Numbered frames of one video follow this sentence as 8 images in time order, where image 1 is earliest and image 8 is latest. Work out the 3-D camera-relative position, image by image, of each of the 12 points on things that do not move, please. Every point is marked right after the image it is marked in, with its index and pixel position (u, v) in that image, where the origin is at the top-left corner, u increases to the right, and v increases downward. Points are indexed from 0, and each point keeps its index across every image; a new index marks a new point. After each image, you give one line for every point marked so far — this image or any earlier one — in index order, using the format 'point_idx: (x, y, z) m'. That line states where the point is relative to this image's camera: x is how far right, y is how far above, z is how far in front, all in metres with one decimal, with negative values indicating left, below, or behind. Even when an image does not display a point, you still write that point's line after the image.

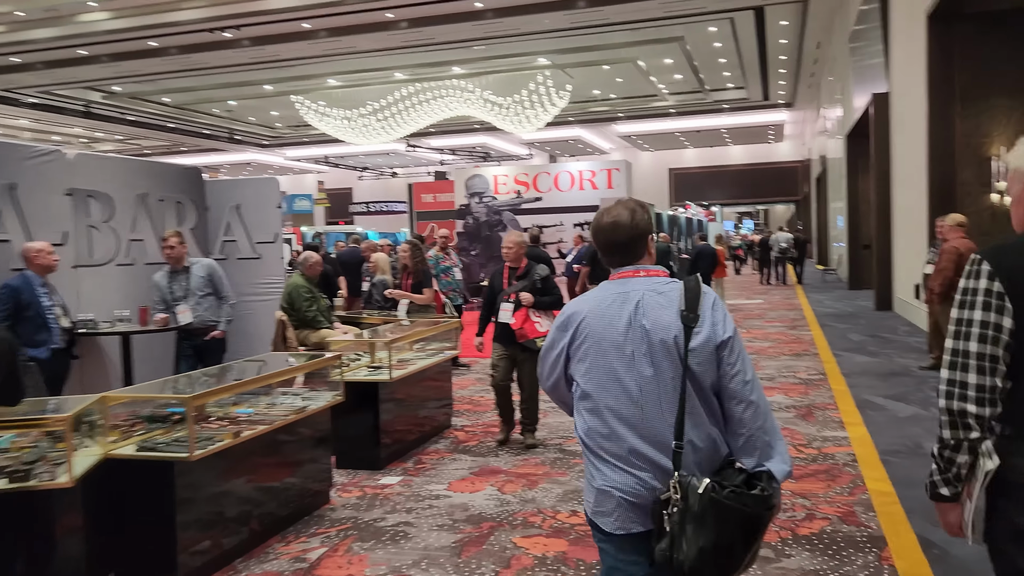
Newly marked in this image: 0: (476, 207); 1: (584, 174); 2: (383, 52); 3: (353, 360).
0: (-0.6, +1.4, +14.0) m
1: (+1.2, +1.9, +13.6) m
2: (-2.7, +5.1, +17.6) m
3: (-0.9, -0.4, +4.7) m
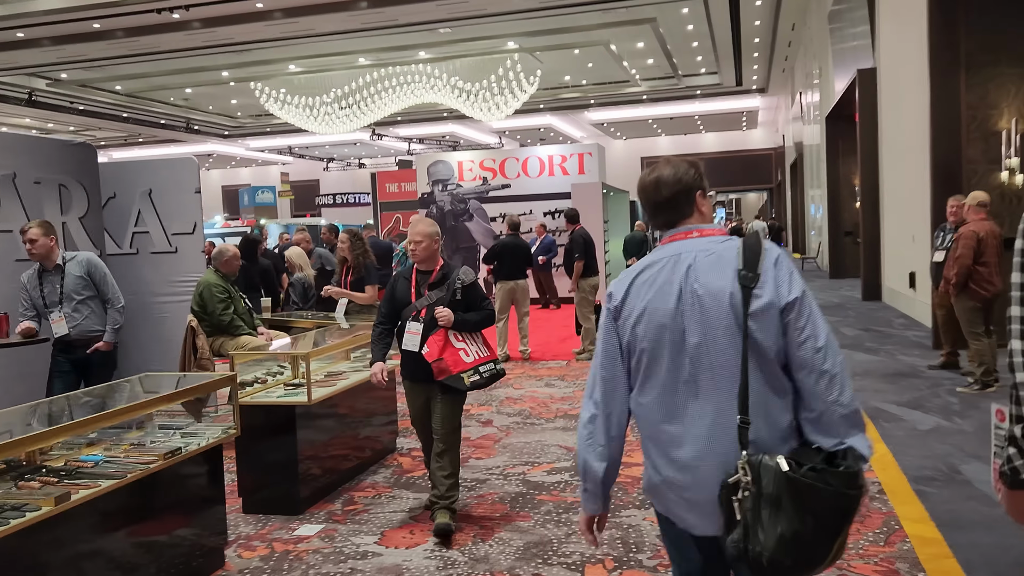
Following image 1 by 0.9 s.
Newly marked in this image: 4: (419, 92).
0: (-1.2, +1.5, +13.2) m
1: (+0.7, +2.1, +12.8) m
2: (-3.4, +5.2, +16.7) m
3: (-1.2, -0.4, +3.9) m
4: (-2.1, +4.4, +17.9) m
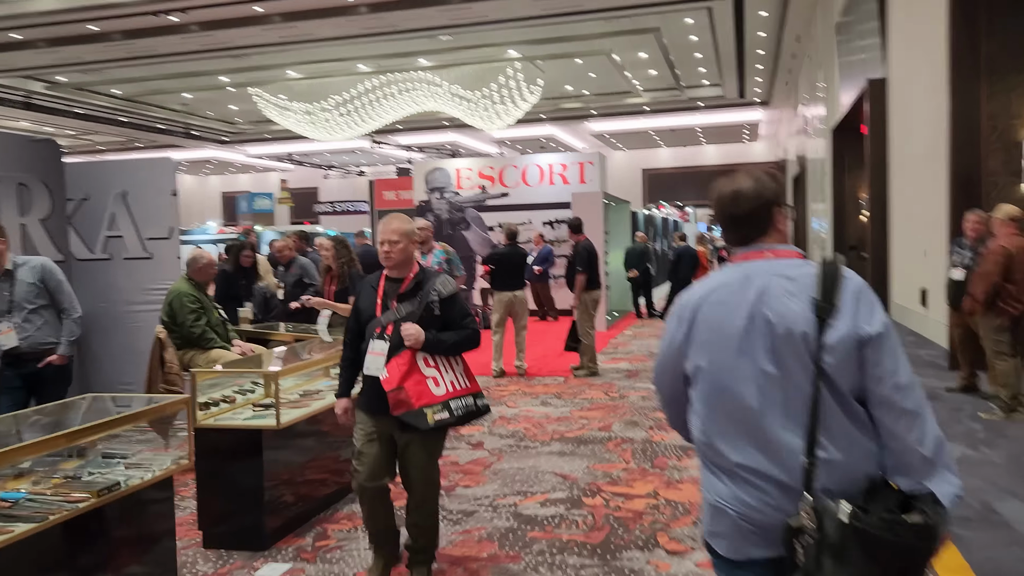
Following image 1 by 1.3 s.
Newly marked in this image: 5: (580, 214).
0: (-1.2, +1.4, +12.9) m
1: (+0.7, +1.9, +12.5) m
2: (-3.4, +5.0, +16.4) m
3: (-1.2, -0.5, +3.6) m
4: (-2.0, +4.2, +17.7) m
5: (+0.8, +1.0, +10.6) m
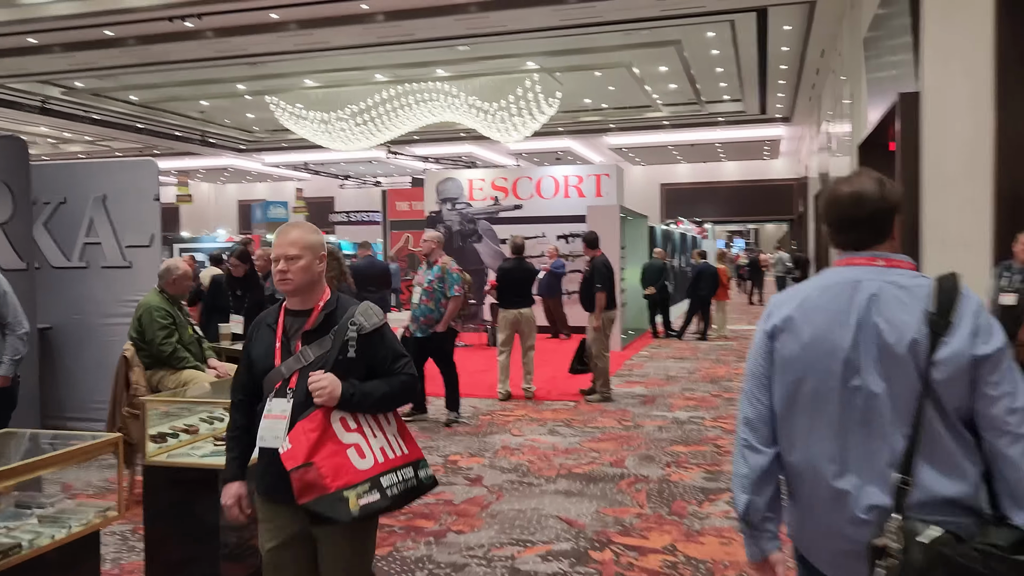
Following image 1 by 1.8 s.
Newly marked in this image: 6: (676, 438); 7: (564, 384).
0: (-1.0, +1.1, +12.5) m
1: (+0.9, +1.6, +12.1) m
2: (-3.0, +4.8, +16.1) m
3: (-1.2, -0.5, +3.2) m
4: (-1.7, +3.9, +17.4) m
5: (+1.0, +0.8, +10.2) m
6: (+1.0, -0.9, +5.0) m
7: (+0.4, -0.8, +7.0) m
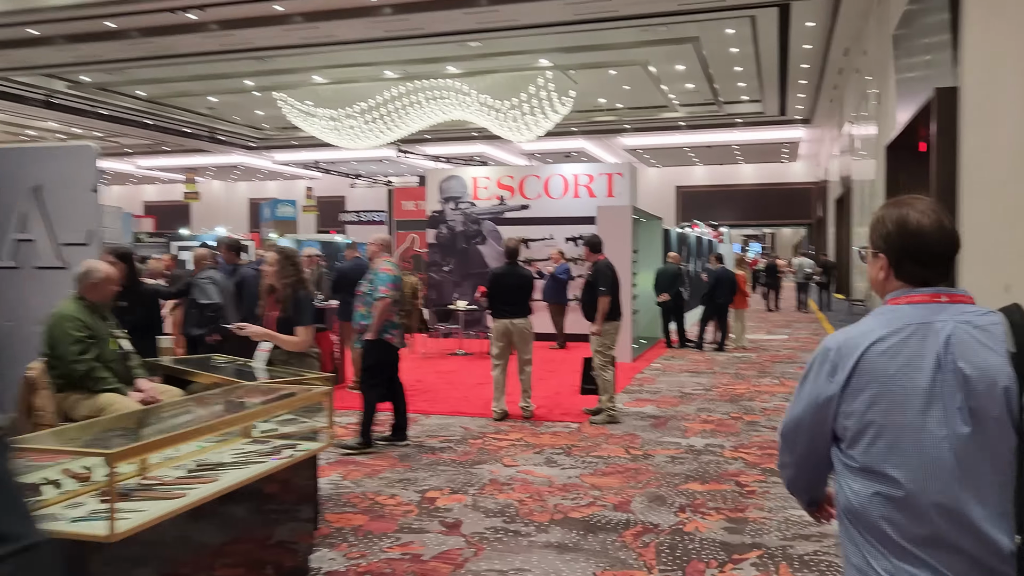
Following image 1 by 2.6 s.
0: (-0.9, +1.1, +11.9) m
1: (+1.0, +1.6, +11.5) m
2: (-2.8, +4.7, +15.6) m
3: (-1.3, -0.6, +2.5) m
4: (-1.5, +3.8, +16.8) m
5: (+1.1, +0.7, +9.5) m
6: (+1.0, -1.0, +4.3) m
7: (+0.4, -0.9, +6.4) m
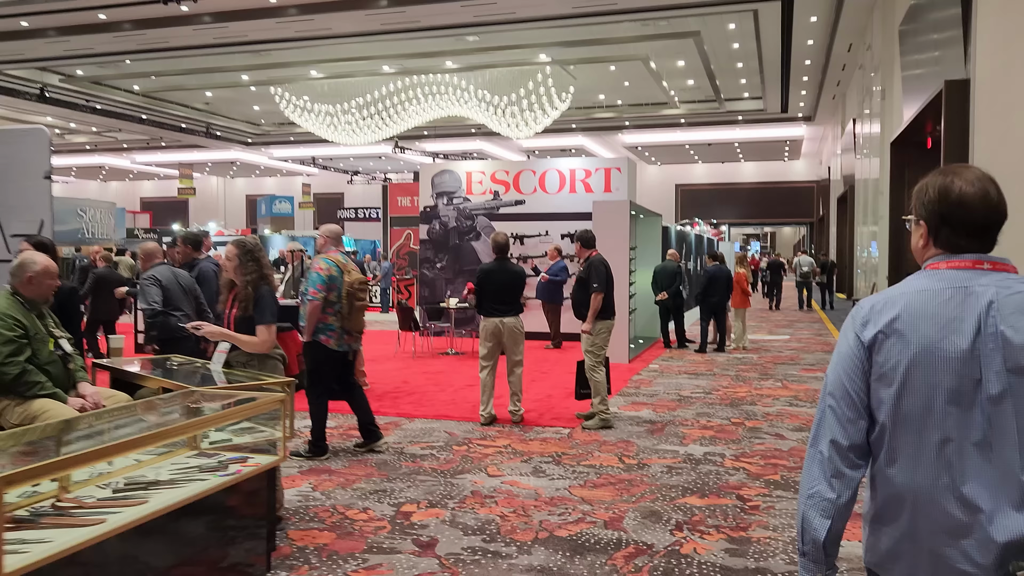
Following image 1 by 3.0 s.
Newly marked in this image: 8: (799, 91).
0: (-1.0, +1.1, +11.6) m
1: (+0.9, +1.6, +11.2) m
2: (-2.9, +4.8, +15.2) m
3: (-1.4, -0.5, +2.2) m
4: (-1.5, +3.9, +16.4) m
5: (+1.0, +0.7, +9.2) m
6: (+0.9, -1.0, +4.0) m
7: (+0.3, -0.9, +6.0) m
8: (+7.2, +4.9, +20.0) m
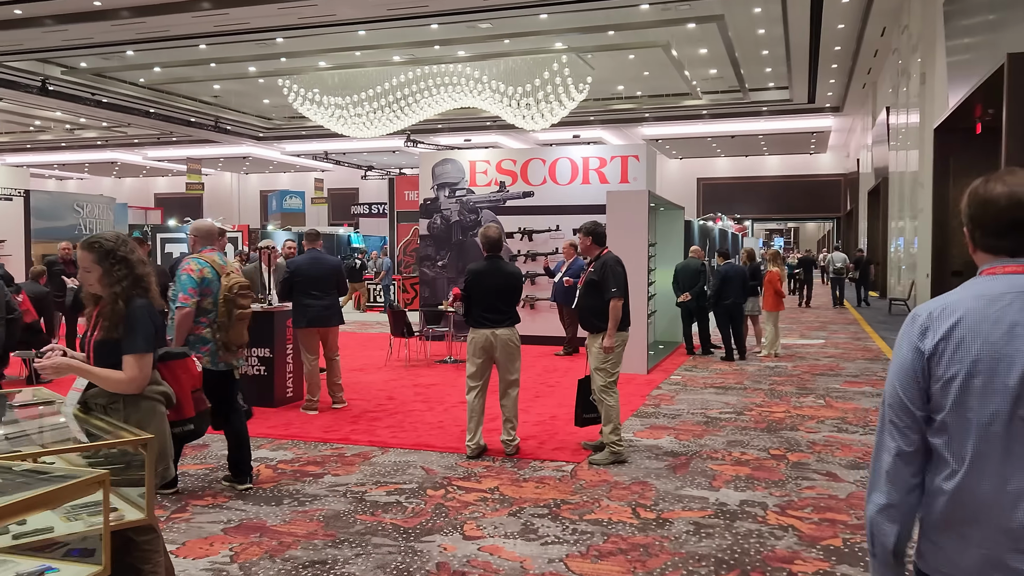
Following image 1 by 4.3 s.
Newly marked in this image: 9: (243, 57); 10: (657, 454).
0: (-0.9, +1.1, +10.6) m
1: (+1.0, +1.6, +10.2) m
2: (-2.7, +4.8, +14.4) m
3: (-1.5, -0.6, +1.3) m
4: (-1.3, +3.9, +15.5) m
5: (+1.0, +0.7, +8.2) m
6: (+0.8, -1.0, +3.1) m
7: (+0.3, -0.9, +5.1) m
8: (+7.5, +5.0, +18.8) m
9: (-6.2, +5.3, +18.1) m
10: (+0.8, -1.0, +4.6) m
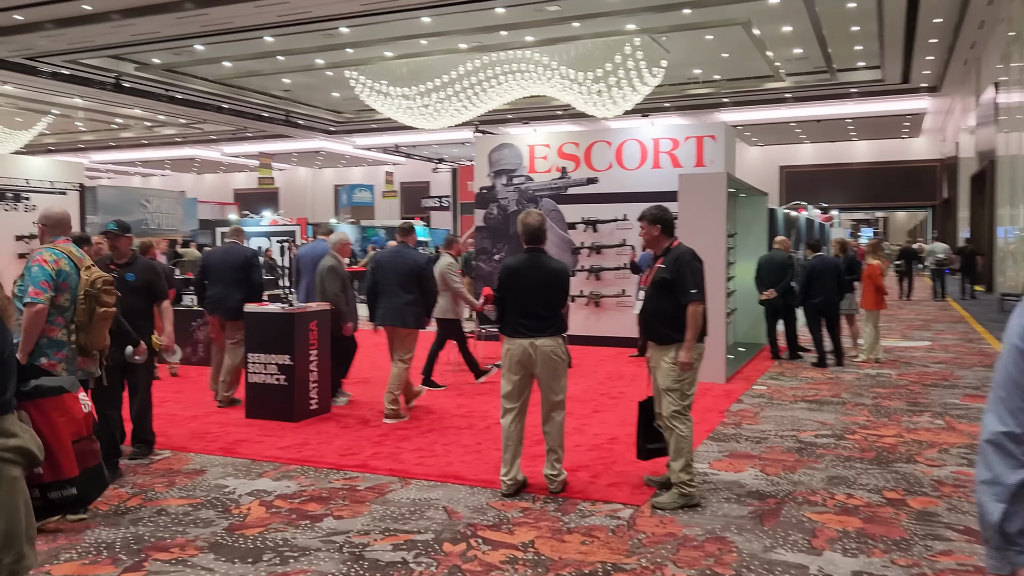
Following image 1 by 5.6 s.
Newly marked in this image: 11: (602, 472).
0: (-0.1, +1.2, +9.8) m
1: (+1.7, +1.6, +9.2) m
2: (-1.6, +4.9, +13.7) m
3: (-1.6, -0.6, +0.6) m
4: (-0.1, +4.0, +14.7) m
5: (+1.6, +0.7, +7.3) m
6: (+0.9, -1.0, +2.2) m
7: (+0.6, -0.9, +4.2) m
8: (+9.0, +5.1, +17.2) m
9: (-4.7, +5.4, +17.8) m
10: (+1.1, -1.0, +3.7) m
11: (+0.5, -0.9, +4.0) m
